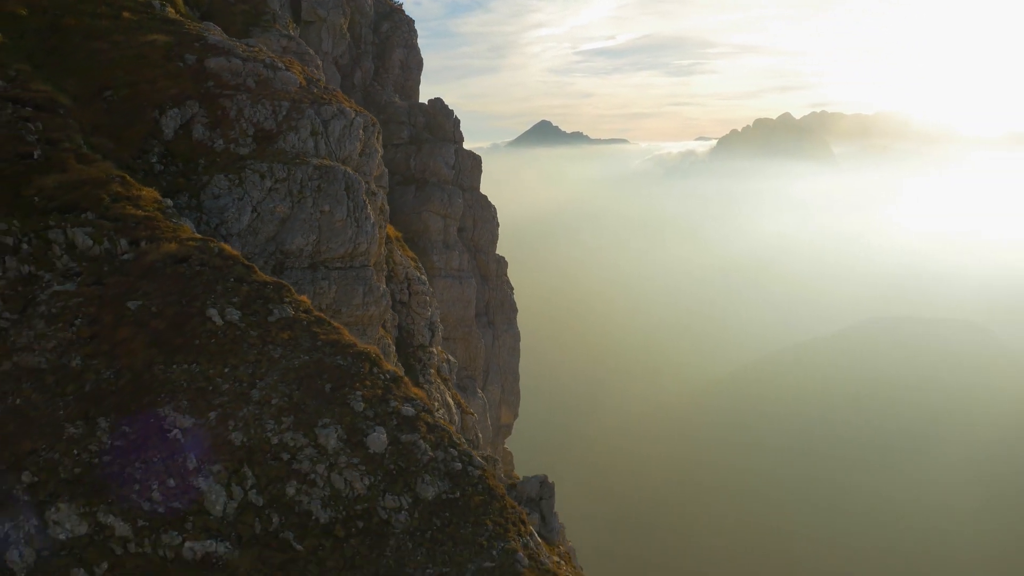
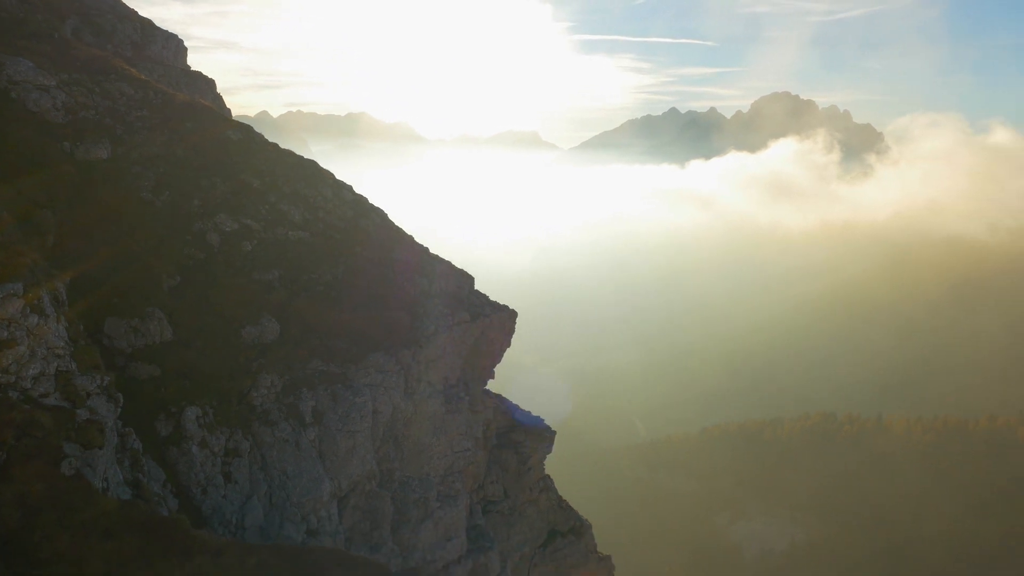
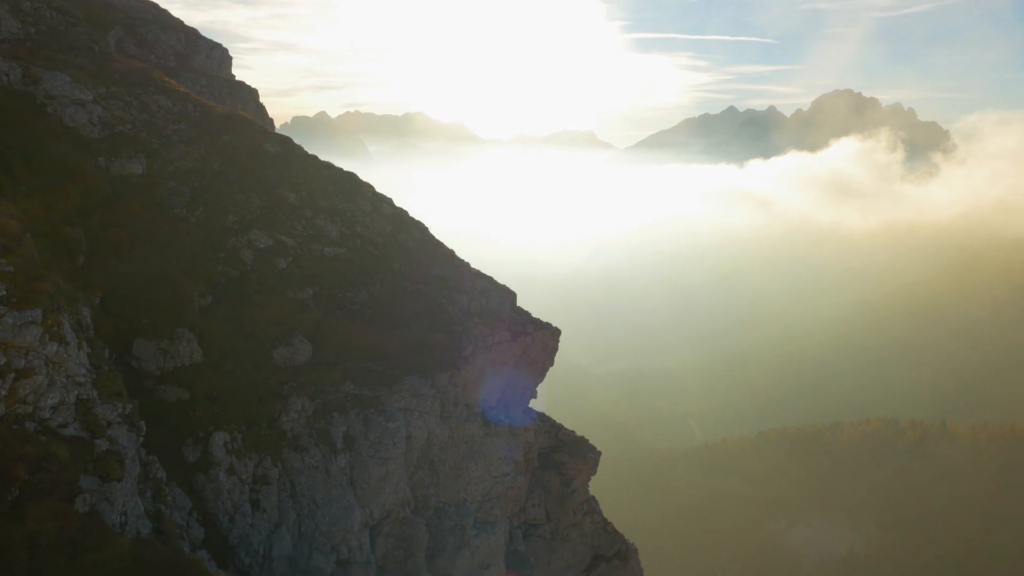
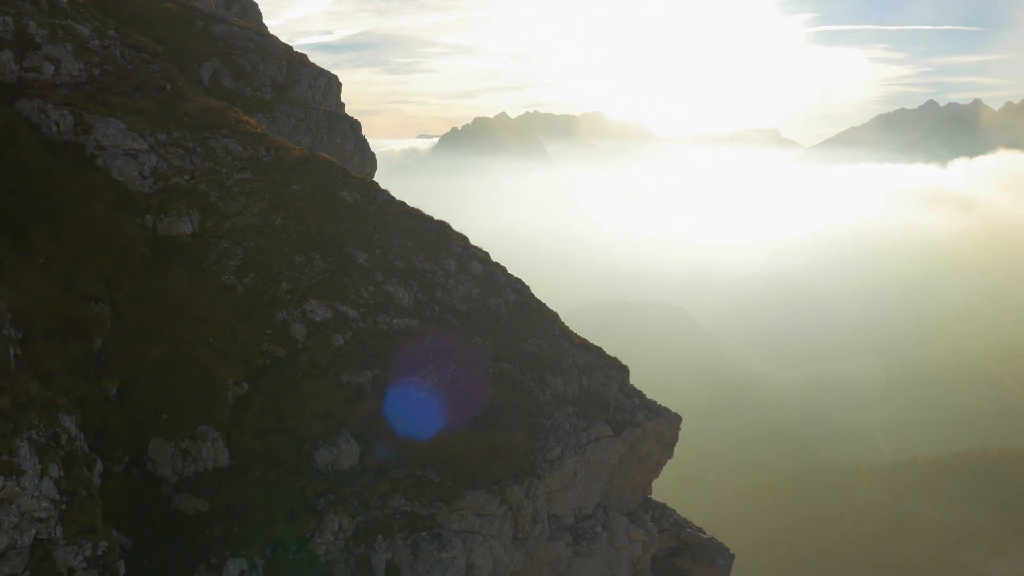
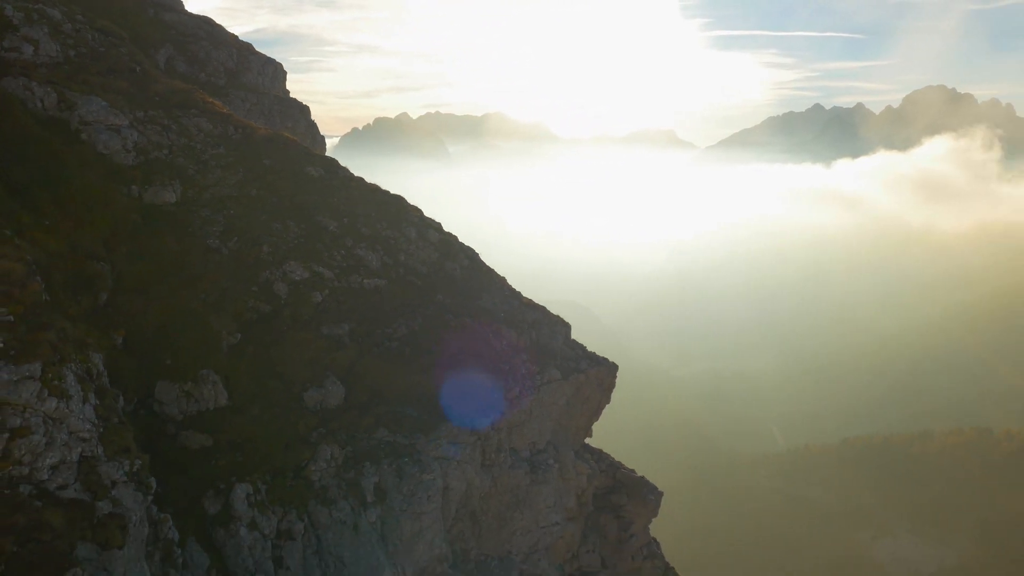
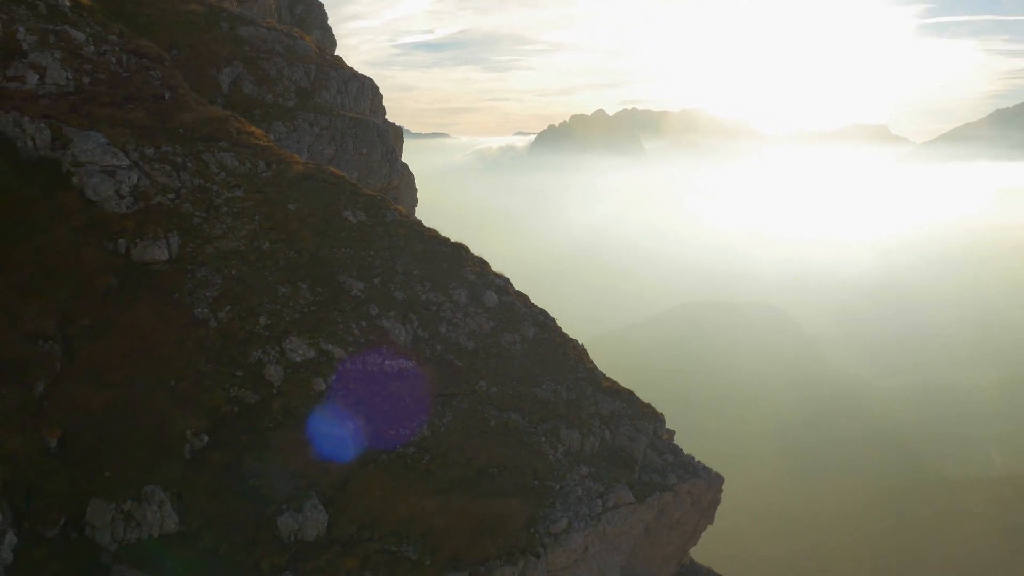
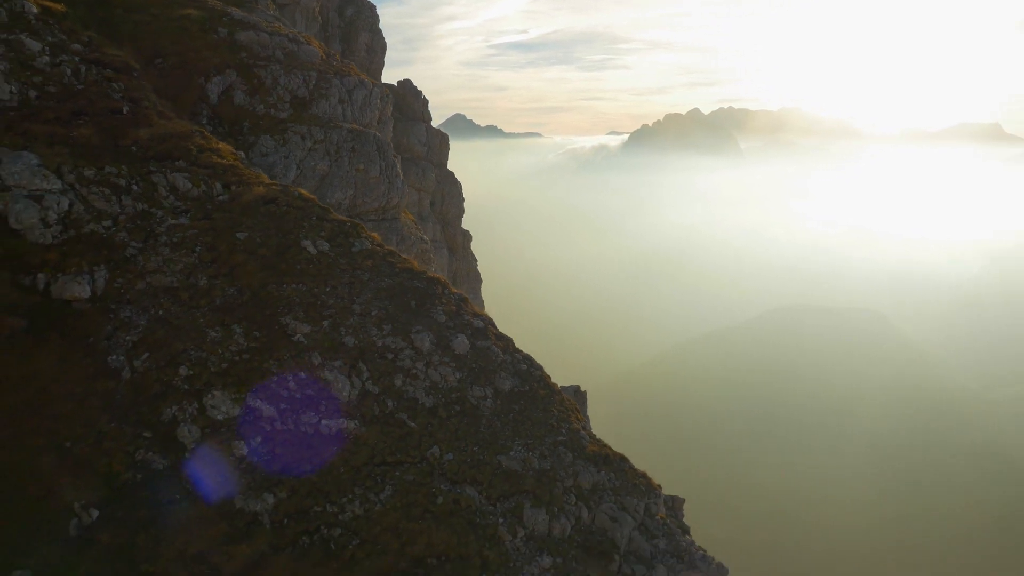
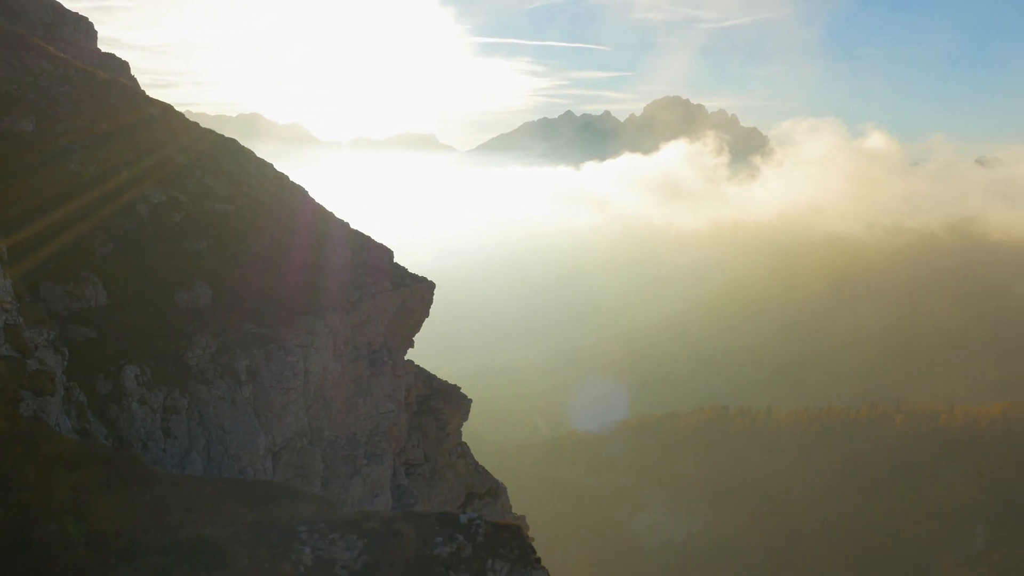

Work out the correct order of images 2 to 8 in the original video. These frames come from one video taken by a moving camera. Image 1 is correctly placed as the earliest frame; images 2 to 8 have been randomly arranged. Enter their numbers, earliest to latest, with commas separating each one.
7, 6, 4, 5, 3, 2, 8
